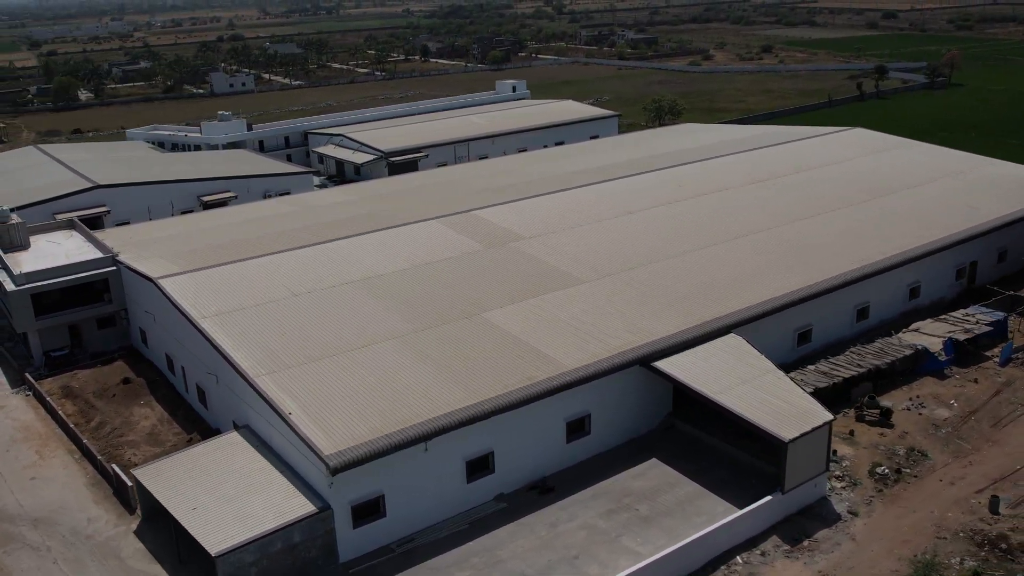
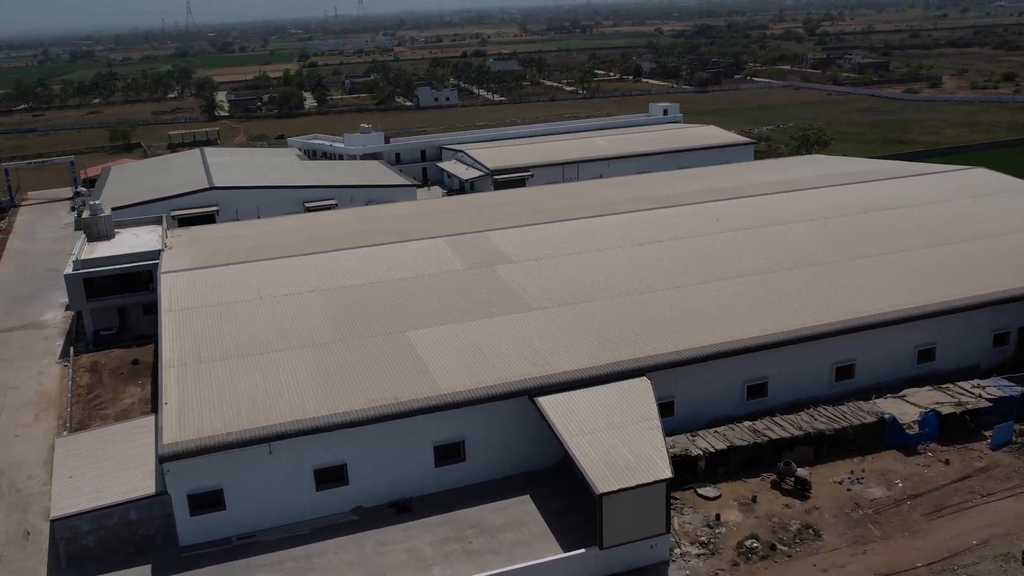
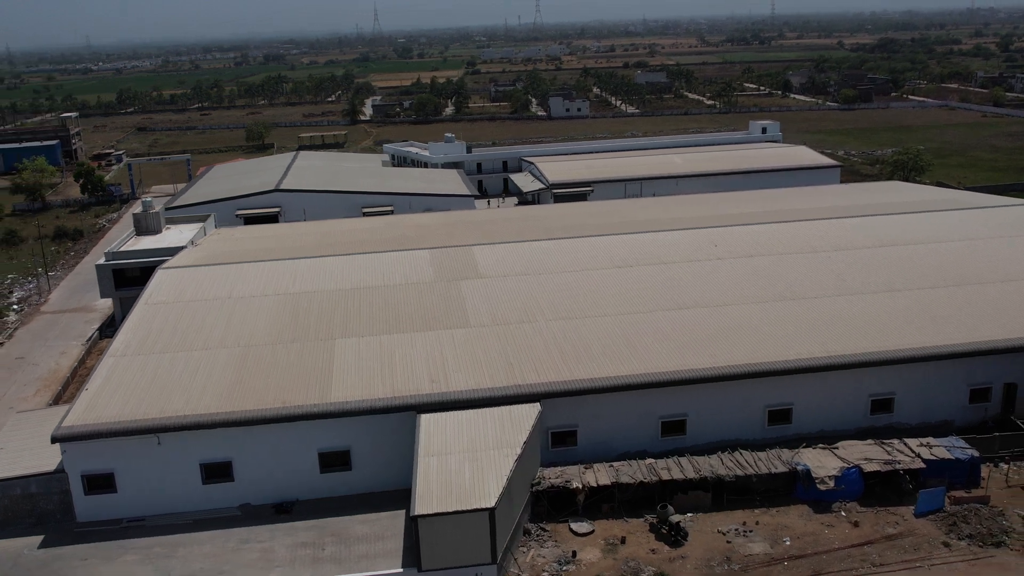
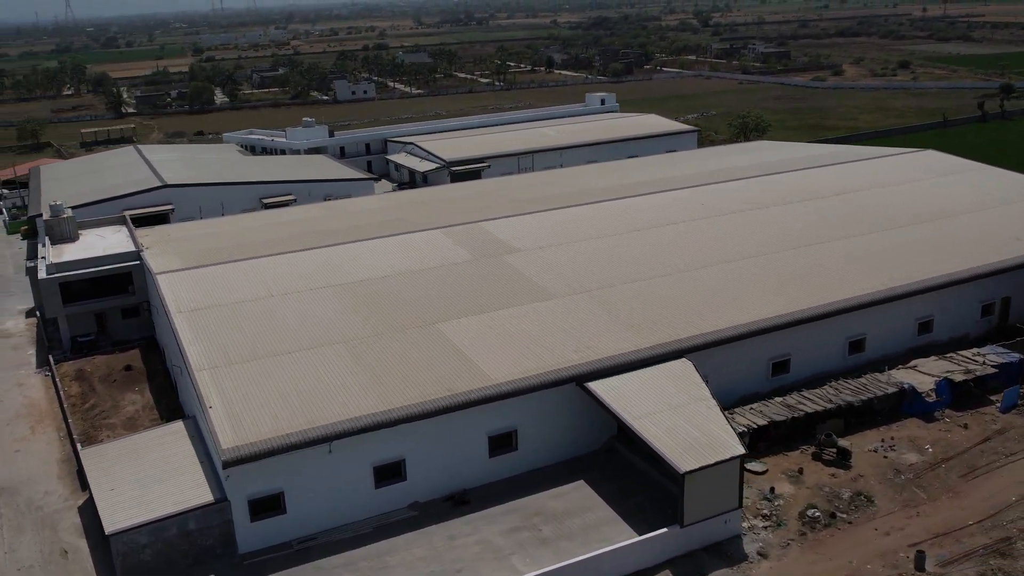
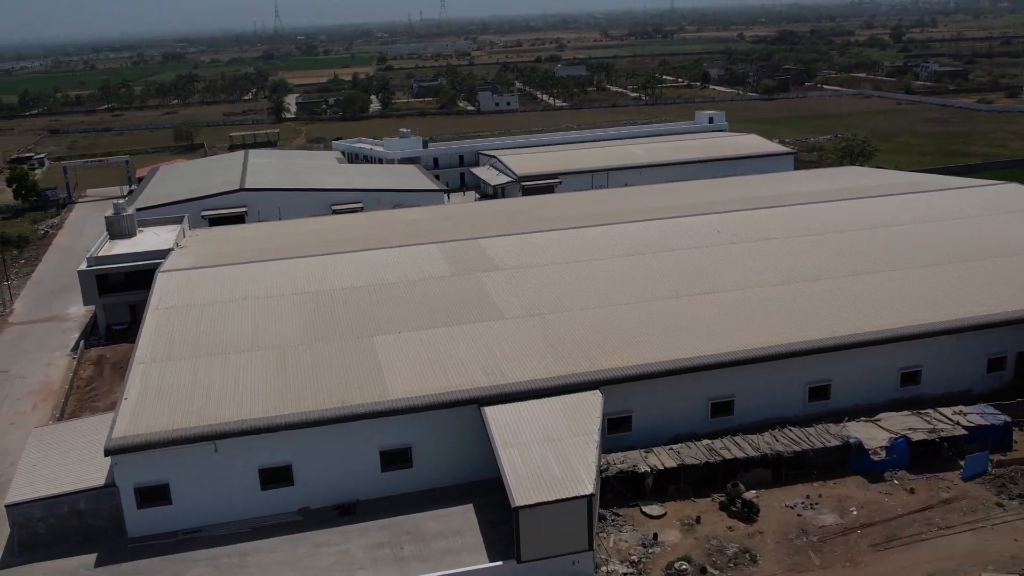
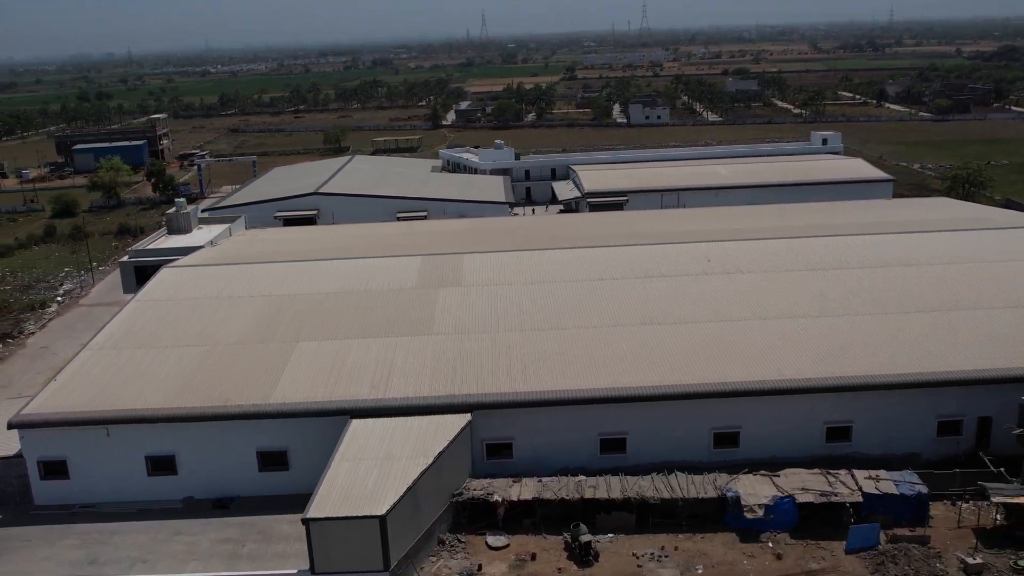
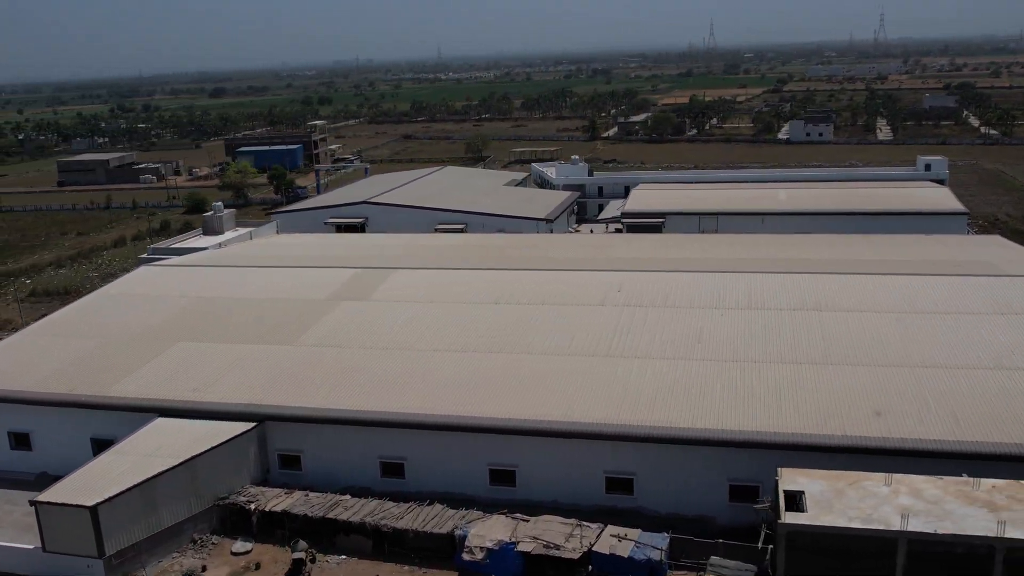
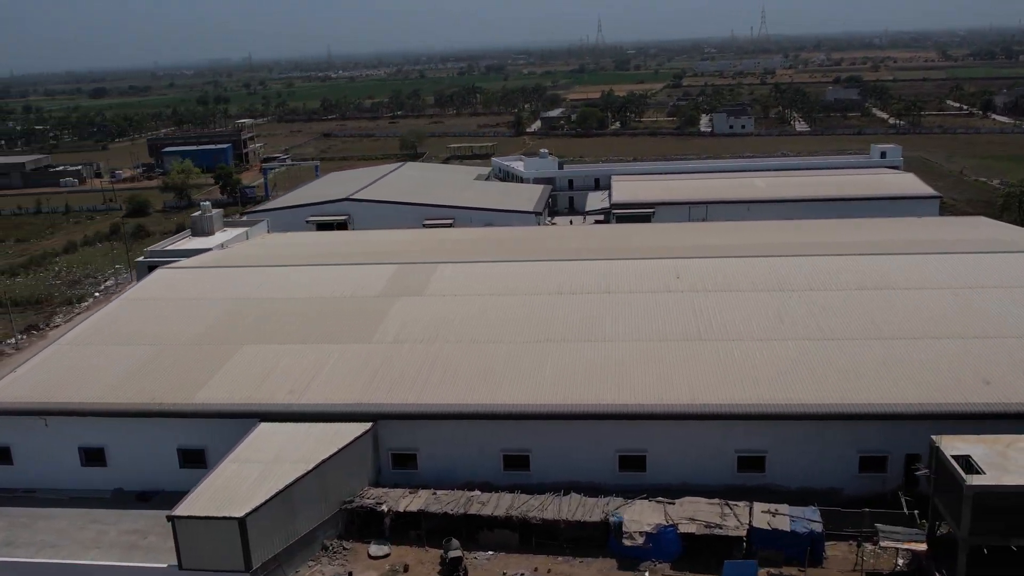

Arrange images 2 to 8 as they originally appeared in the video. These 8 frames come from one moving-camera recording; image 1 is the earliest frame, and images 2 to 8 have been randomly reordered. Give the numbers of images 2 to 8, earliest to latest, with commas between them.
4, 2, 5, 3, 6, 8, 7
